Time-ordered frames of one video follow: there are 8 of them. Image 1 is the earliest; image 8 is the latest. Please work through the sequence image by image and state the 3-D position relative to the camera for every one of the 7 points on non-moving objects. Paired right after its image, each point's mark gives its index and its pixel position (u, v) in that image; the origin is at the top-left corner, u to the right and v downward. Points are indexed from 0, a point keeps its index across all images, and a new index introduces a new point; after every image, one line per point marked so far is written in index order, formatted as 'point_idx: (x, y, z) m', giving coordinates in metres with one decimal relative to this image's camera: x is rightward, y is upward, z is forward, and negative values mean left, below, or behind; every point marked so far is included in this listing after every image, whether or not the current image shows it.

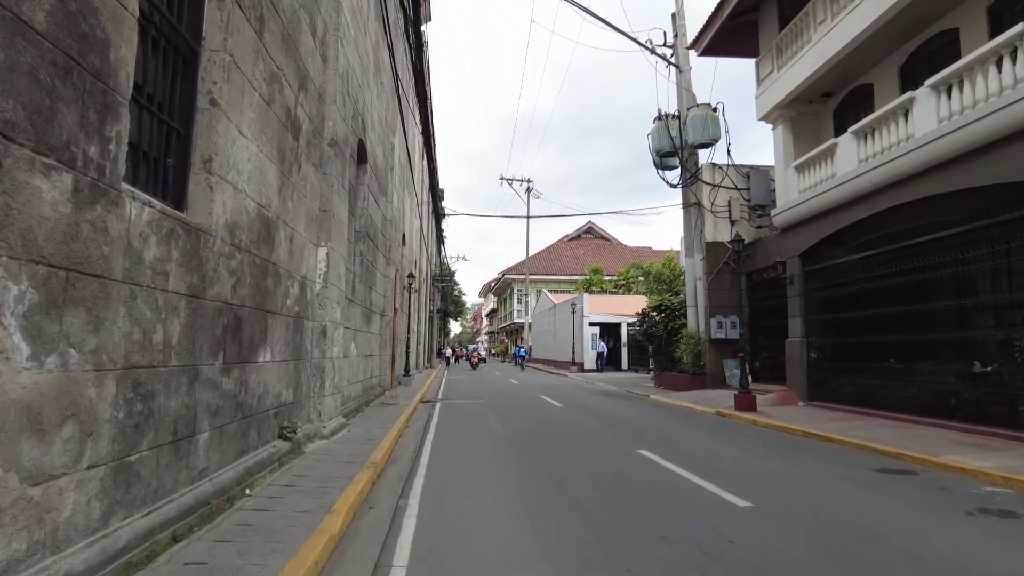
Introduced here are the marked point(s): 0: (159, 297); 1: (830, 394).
0: (-2.3, -0.1, +4.3) m
1: (+7.1, -2.4, +14.7) m
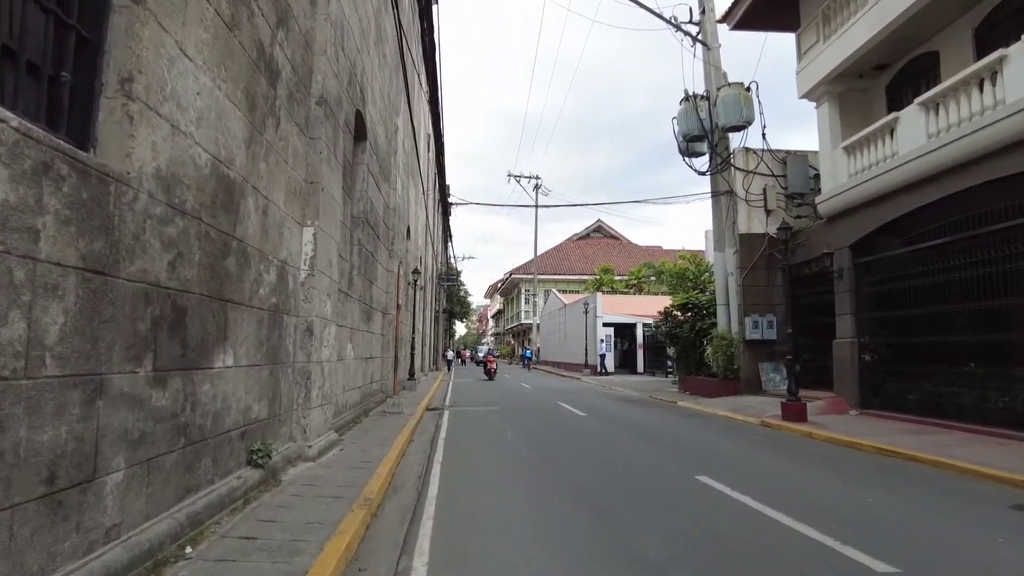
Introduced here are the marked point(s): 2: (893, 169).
0: (-2.0, +0.1, +2.7) m
1: (+7.5, -2.2, +13.1) m
2: (+7.1, +2.2, +12.3) m
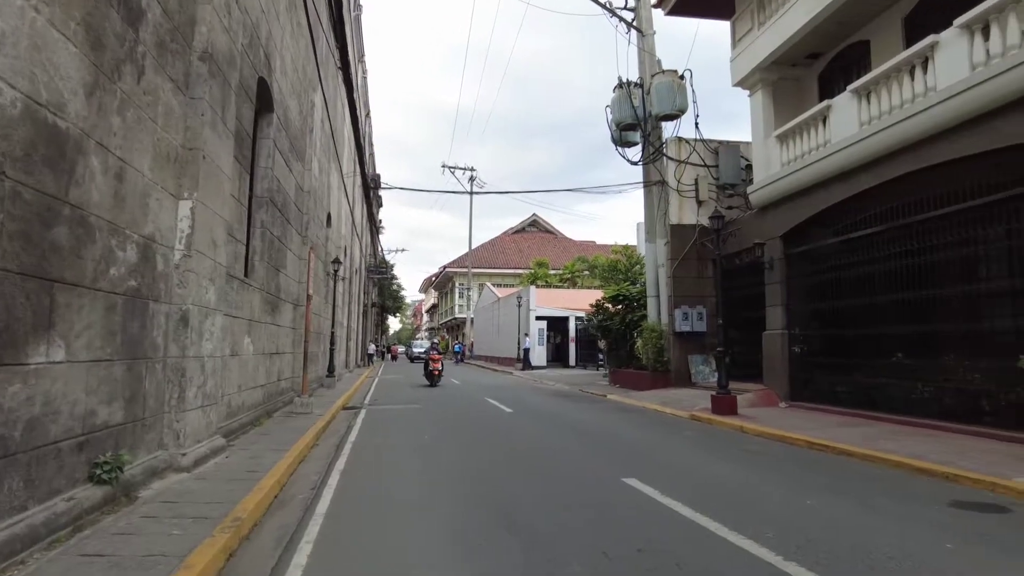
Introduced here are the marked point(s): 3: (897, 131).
0: (-2.4, +0.2, +1.7) m
1: (+6.0, -2.1, +13.0) m
2: (+5.7, +2.4, +12.2) m
3: (+6.1, +2.5, +10.4) m
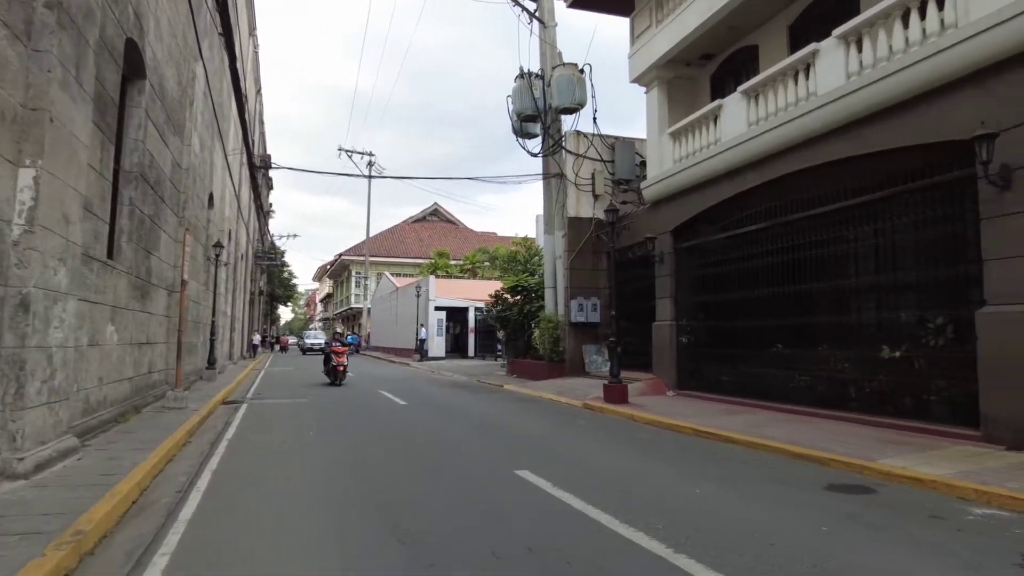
0: (-2.7, +0.3, +1.1) m
1: (+3.9, -1.9, +13.5) m
2: (+3.8, +2.5, +12.6) m
3: (+4.4, +2.6, +10.9) m
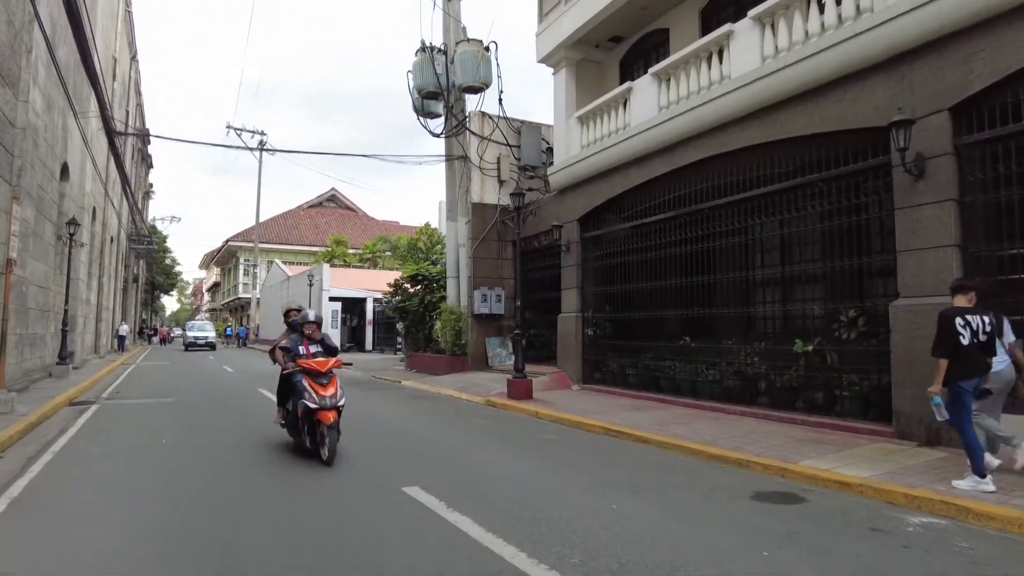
0: (-2.8, +0.4, -0.3) m
1: (+1.9, -1.7, +13.0) m
2: (+2.0, +2.7, +12.1) m
3: (+2.9, +2.7, +10.5) m
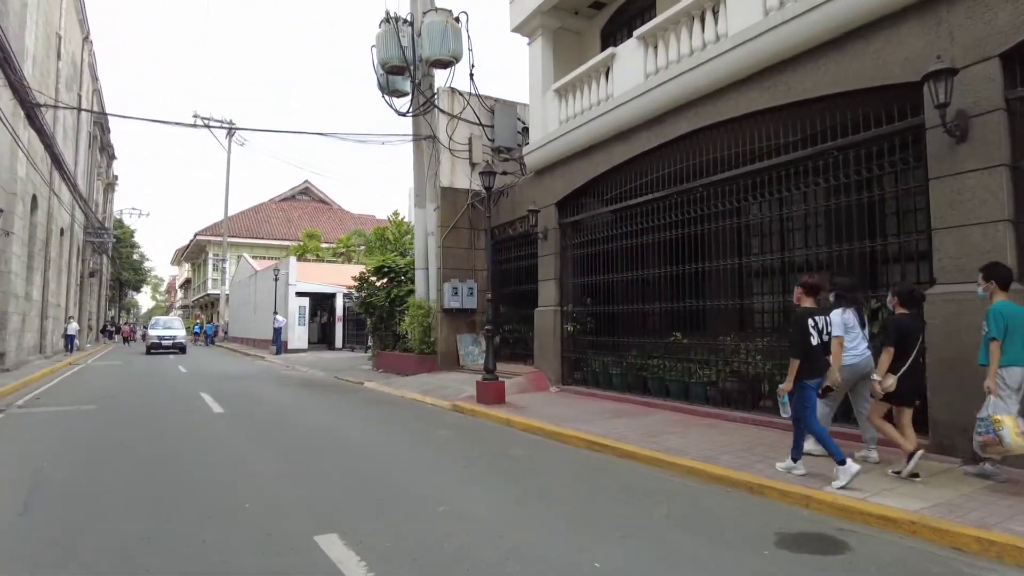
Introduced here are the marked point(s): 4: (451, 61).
0: (-2.9, +0.5, -1.7) m
1: (+1.4, -1.6, +11.7) m
2: (+1.5, +2.9, +10.8) m
3: (+2.4, +2.9, +9.2) m
4: (-1.4, +5.2, +15.1) m
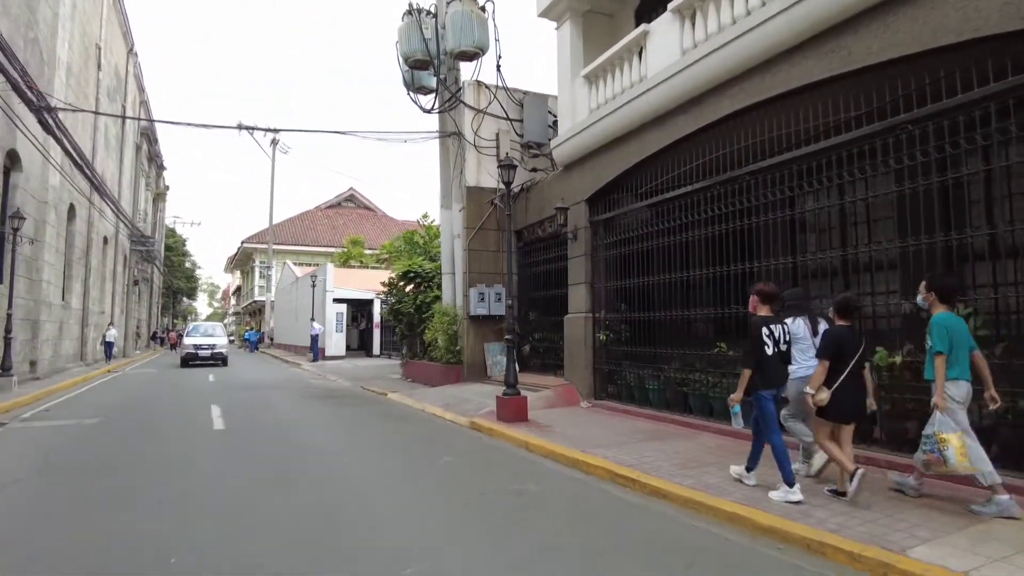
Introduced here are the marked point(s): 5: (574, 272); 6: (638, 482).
0: (-3.5, +0.5, -2.5) m
1: (+1.8, -1.6, +10.6) m
2: (+1.8, +2.8, +9.7) m
3: (+2.6, +2.8, +8.0) m
4: (-0.8, +5.1, +14.2) m
5: (+1.1, +0.3, +11.5) m
6: (+1.2, -1.8, +6.0) m
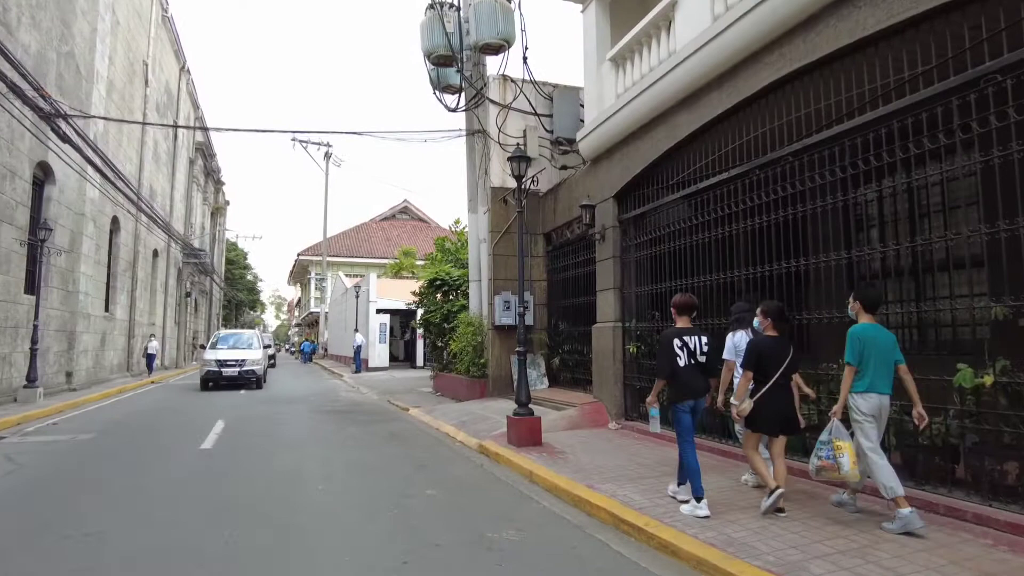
0: (-4.4, +0.6, -3.2) m
1: (+2.1, -1.7, +9.3) m
2: (+2.0, +2.7, +8.5) m
3: (+2.6, +2.8, +6.8) m
4: (-0.2, +4.9, +13.2) m
5: (+1.4, +0.2, +10.3) m
6: (+1.0, -1.8, +4.8) m
